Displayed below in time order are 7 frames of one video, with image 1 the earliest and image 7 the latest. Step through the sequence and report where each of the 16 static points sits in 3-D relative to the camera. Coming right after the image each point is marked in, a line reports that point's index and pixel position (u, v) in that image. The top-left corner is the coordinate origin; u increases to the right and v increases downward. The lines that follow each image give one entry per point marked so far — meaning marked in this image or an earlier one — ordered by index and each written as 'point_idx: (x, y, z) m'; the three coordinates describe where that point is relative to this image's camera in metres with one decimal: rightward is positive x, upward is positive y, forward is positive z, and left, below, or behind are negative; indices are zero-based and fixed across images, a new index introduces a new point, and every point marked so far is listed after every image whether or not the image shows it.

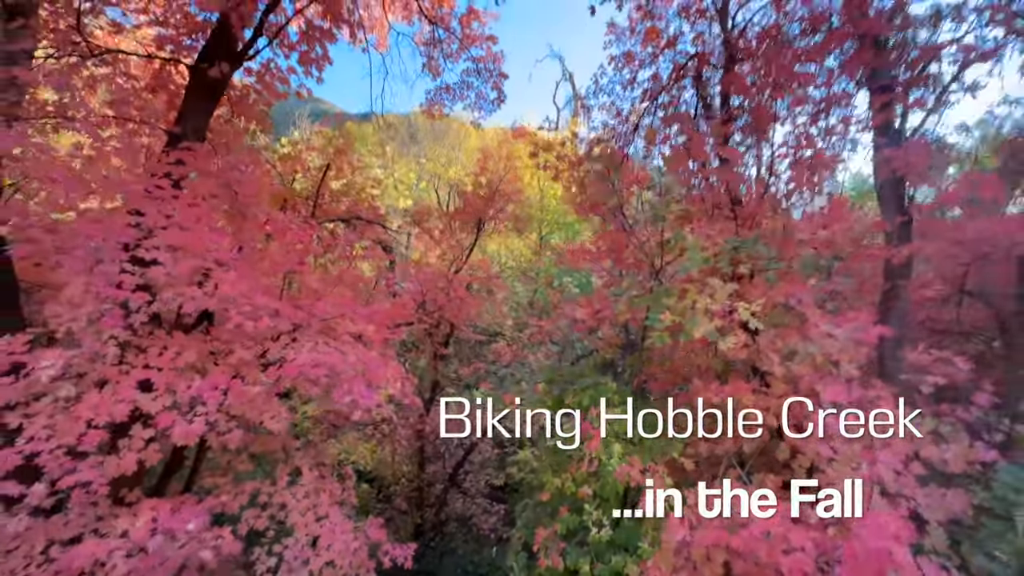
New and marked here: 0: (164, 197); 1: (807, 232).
0: (-2.3, +0.6, +3.0) m
1: (+1.7, +0.2, +2.8) m
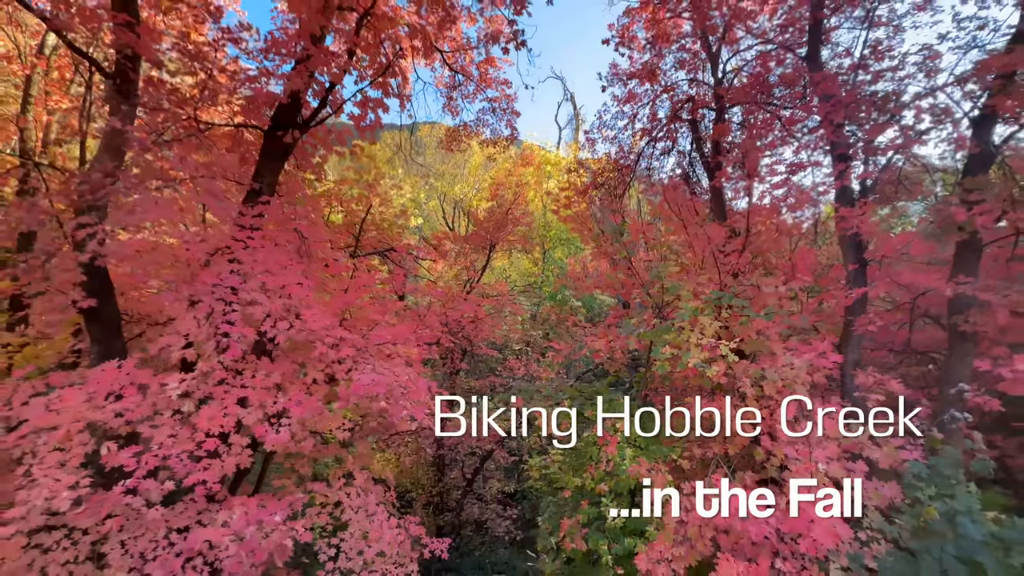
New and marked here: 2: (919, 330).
0: (-2.1, +0.4, +3.7) m
1: (+2.0, 0.0, +3.5) m
2: (+3.0, -0.3, +3.3) m
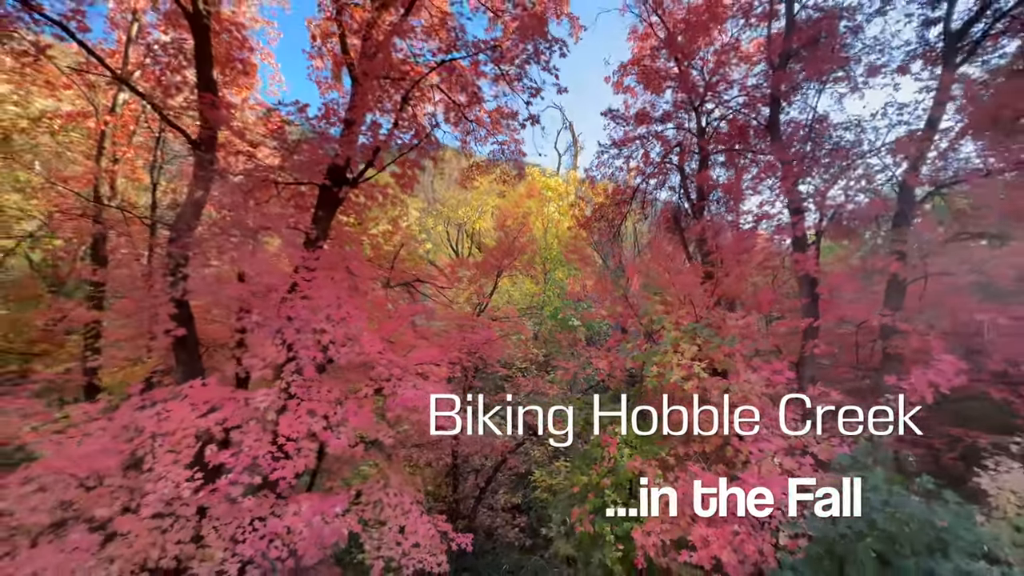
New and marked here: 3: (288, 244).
0: (-1.9, +0.1, +4.4) m
1: (+2.1, -0.3, +4.3) m
2: (+3.2, -0.6, +4.1) m
3: (-2.3, +0.5, +4.7) m
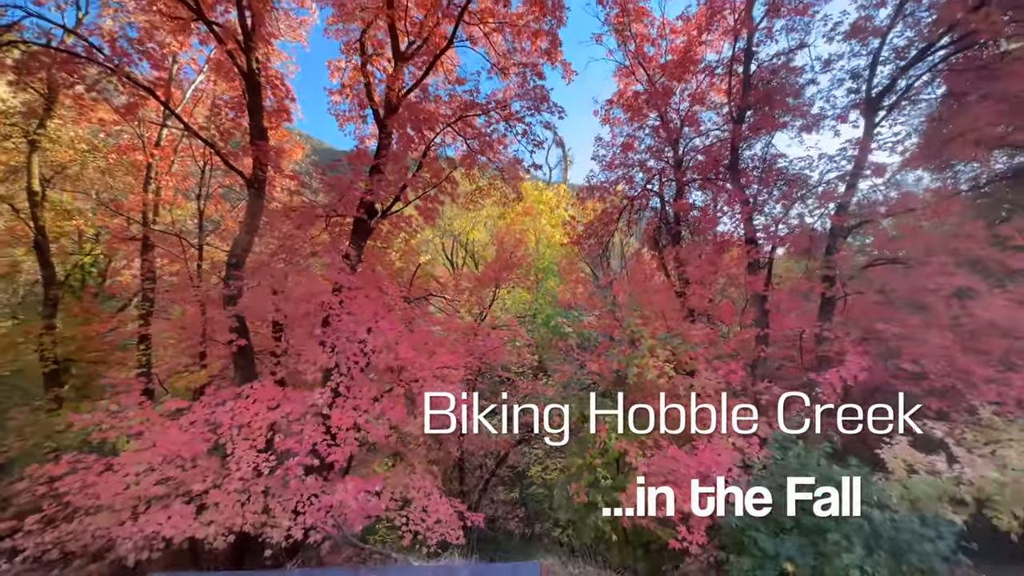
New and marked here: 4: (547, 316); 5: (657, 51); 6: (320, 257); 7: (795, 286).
0: (-1.8, -0.1, +5.3) m
1: (+2.2, -0.5, +5.2) m
2: (+3.3, -0.7, +5.1) m
3: (-2.2, +0.3, +5.6) m
4: (+0.6, -0.4, +7.8) m
5: (+2.4, +4.0, +7.4) m
6: (-2.4, +0.4, +5.7) m
7: (+3.3, 0.0, +5.2) m
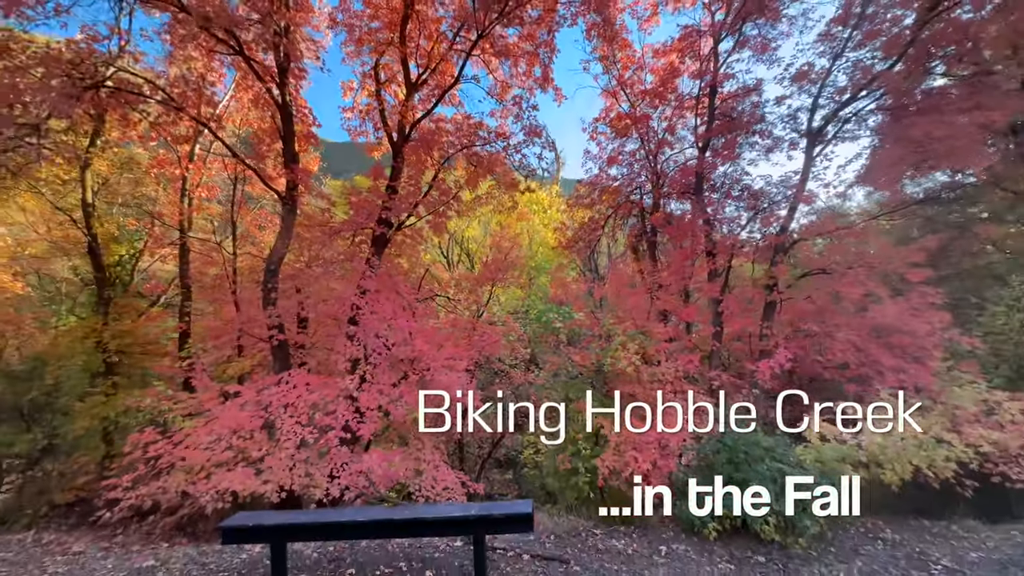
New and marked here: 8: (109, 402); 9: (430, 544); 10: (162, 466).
0: (-1.9, -0.2, +6.3) m
1: (+2.2, -0.5, +6.3) m
2: (+3.2, -0.8, +6.2) m
3: (-2.3, +0.2, +6.5) m
4: (+0.5, -0.5, +8.8) m
5: (+2.4, +4.0, +8.4) m
6: (-2.4, +0.4, +6.7) m
7: (+3.3, 0.0, +6.3) m
8: (-6.1, -1.7, +6.9) m
9: (-0.8, -2.6, +4.5) m
10: (-4.3, -2.1, +5.6) m
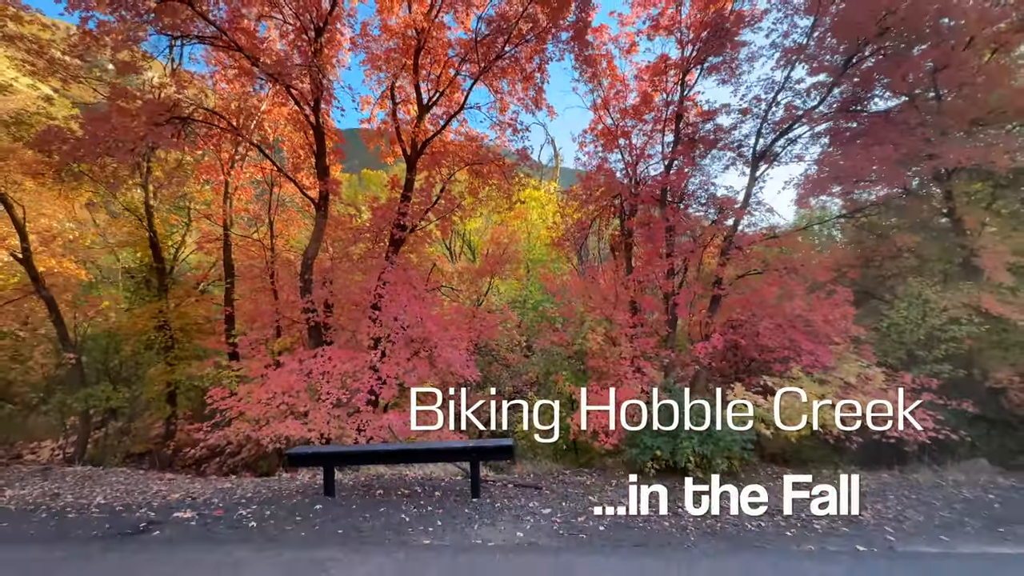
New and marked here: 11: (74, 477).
0: (-2.0, 0.0, +7.7) m
1: (+2.0, -0.5, +7.7) m
2: (+3.1, -0.8, +7.6) m
3: (-2.4, +0.4, +7.9) m
4: (+0.4, -0.3, +10.2) m
5: (+2.3, +4.1, +9.7) m
6: (-2.5, +0.5, +8.1) m
7: (+3.1, 0.0, +7.6) m
8: (-6.3, -1.5, +8.4) m
9: (-1.0, -2.5, +6.0) m
10: (-4.4, -2.0, +7.1) m
11: (-5.9, -2.5, +6.1) m
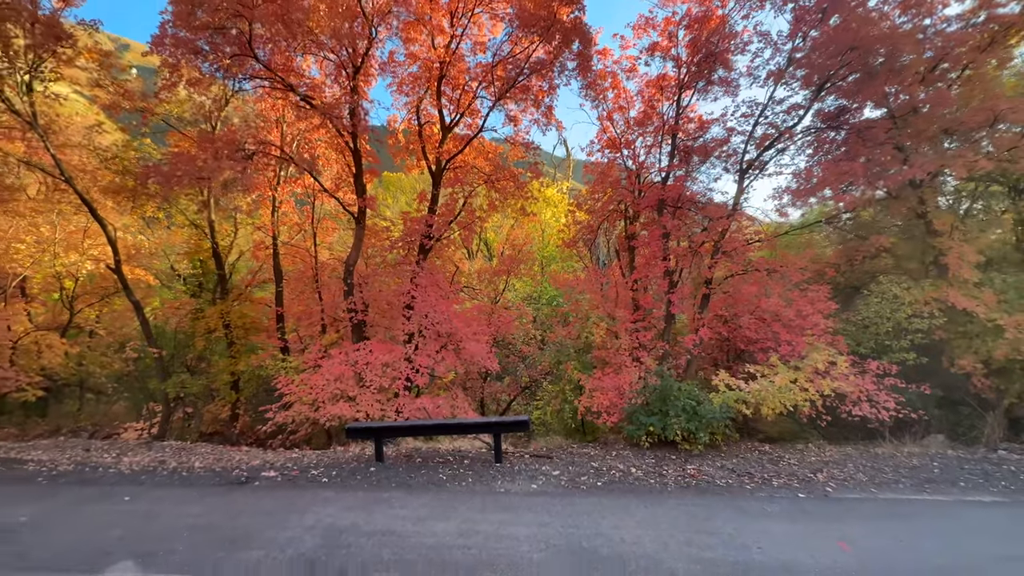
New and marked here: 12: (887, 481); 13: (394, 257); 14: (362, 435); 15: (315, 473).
0: (-1.7, -0.1, +8.9) m
1: (+2.3, -0.5, +8.7) m
2: (+3.4, -0.7, +8.6) m
3: (-2.1, +0.3, +9.1) m
4: (+0.8, -0.3, +11.3) m
5: (+2.6, +4.2, +10.6) m
6: (-2.2, +0.5, +9.3) m
7: (+3.4, 0.0, +8.6) m
8: (-5.9, -1.6, +9.7) m
9: (-0.7, -2.5, +7.2) m
10: (-4.1, -2.1, +8.3) m
11: (-5.6, -2.6, +7.4) m
12: (+4.6, -2.4, +5.5) m
13: (-2.5, +0.7, +9.5) m
14: (-2.2, -2.1, +6.5) m
15: (-2.6, -2.4, +6.0) m
